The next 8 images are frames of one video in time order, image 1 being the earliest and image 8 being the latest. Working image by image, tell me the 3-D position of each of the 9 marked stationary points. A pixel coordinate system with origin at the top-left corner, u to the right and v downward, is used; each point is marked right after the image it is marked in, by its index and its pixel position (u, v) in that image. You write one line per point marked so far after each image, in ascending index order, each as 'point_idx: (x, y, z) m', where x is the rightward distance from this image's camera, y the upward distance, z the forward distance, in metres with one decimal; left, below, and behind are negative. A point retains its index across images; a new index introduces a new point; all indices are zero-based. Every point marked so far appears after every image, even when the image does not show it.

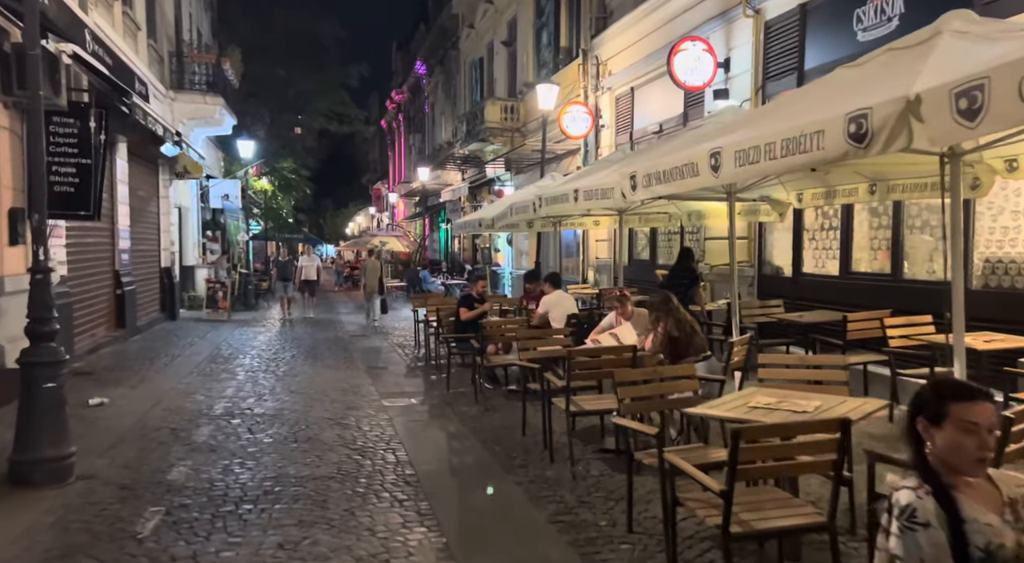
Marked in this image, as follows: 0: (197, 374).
0: (-4.4, -1.3, +11.9) m
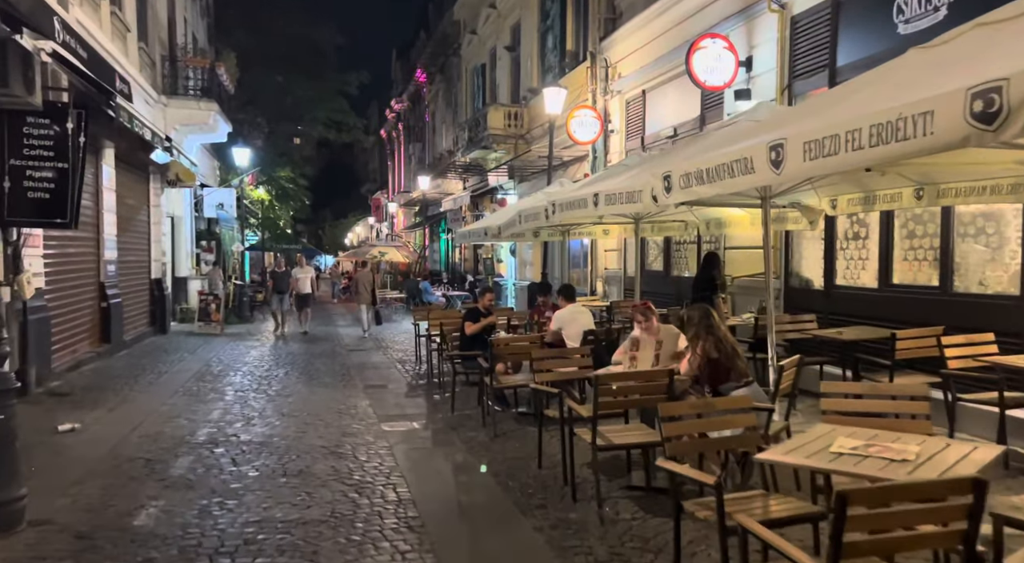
0: (-4.3, -1.5, +11.1) m
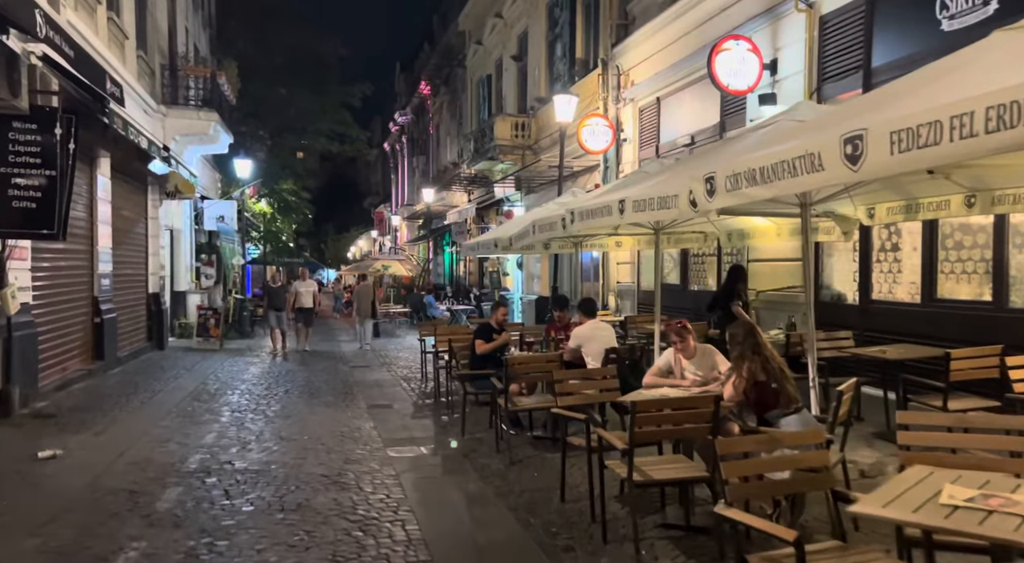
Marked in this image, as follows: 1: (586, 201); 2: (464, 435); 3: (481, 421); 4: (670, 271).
0: (-4.1, -1.6, +10.5) m
1: (+0.8, +0.8, +8.7) m
2: (-0.5, -1.6, +8.9) m
3: (-0.3, -1.6, +9.7) m
4: (+2.8, +0.1, +14.6) m
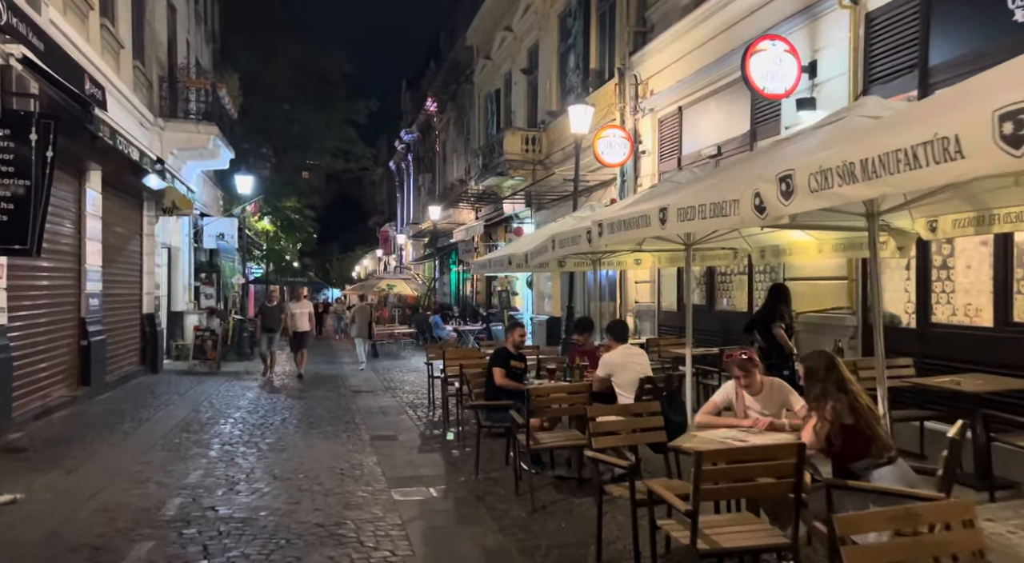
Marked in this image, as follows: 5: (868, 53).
0: (-3.9, -1.9, +9.6) m
1: (+0.9, +0.6, +7.8) m
2: (-0.3, -1.8, +8.0) m
3: (-0.1, -1.8, +8.8) m
4: (+3.0, -0.2, +13.7) m
5: (+3.8, +2.4, +9.2) m
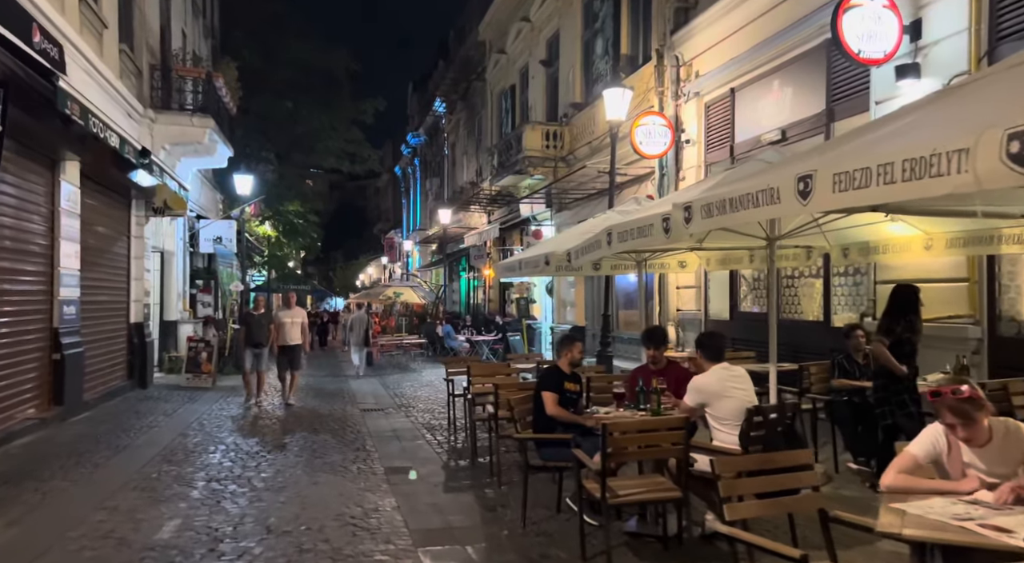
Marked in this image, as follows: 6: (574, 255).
0: (-3.5, -1.9, +7.9) m
1: (+1.4, +0.6, +6.2) m
2: (+0.1, -1.8, +6.3) m
3: (+0.3, -1.8, +7.1) m
4: (+3.4, -0.3, +12.0) m
5: (+4.2, +2.4, +7.5) m
6: (+0.7, +0.3, +9.4) m
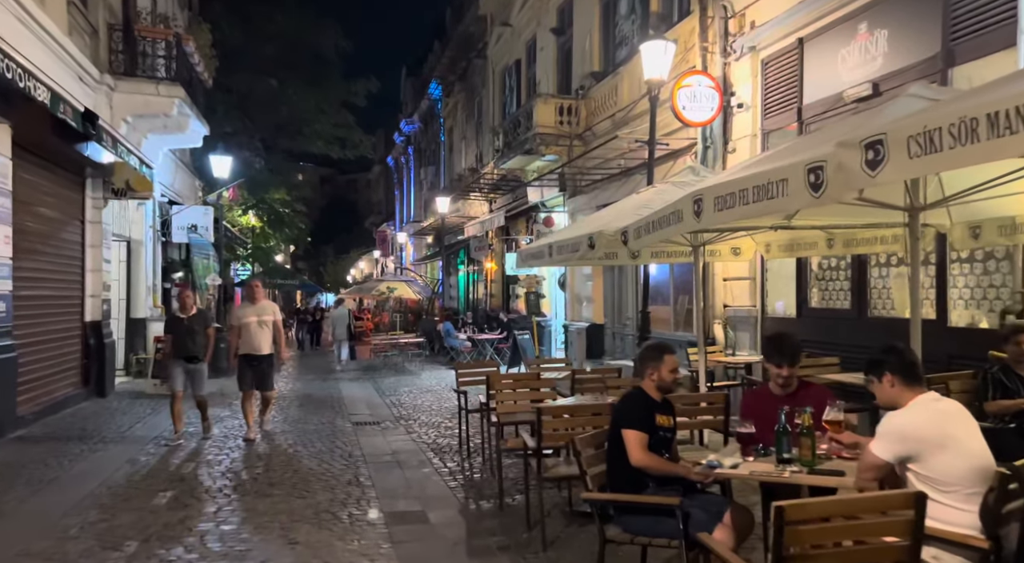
0: (-3.2, -1.8, +5.7) m
1: (+1.7, +0.7, +4.0) m
2: (+0.4, -1.7, +4.2) m
3: (+0.6, -1.7, +4.9) m
4: (+3.7, -0.1, +9.9) m
5: (+4.5, +2.5, +5.4) m
6: (+1.0, +0.4, +7.2) m
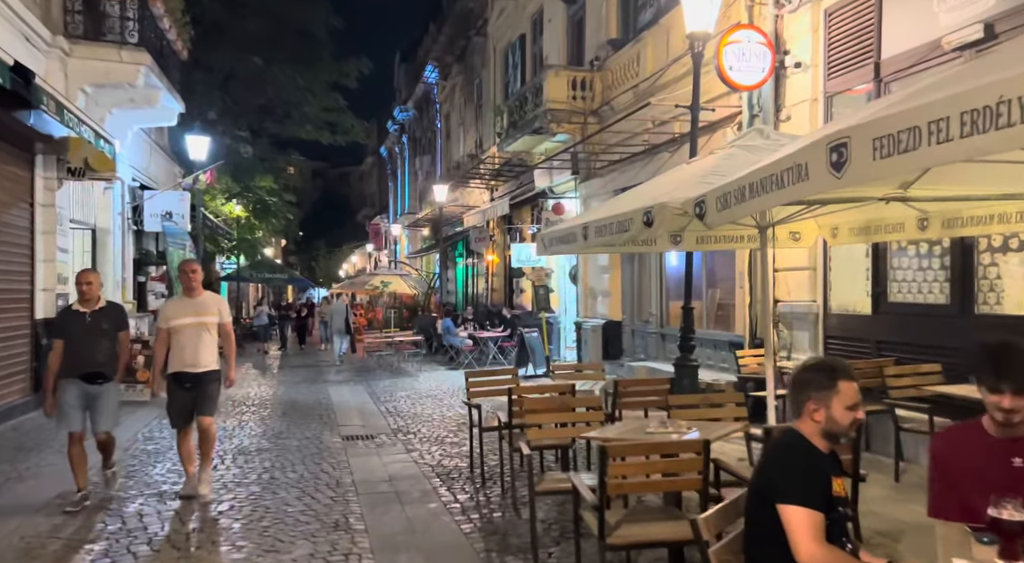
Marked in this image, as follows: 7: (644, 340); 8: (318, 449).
0: (-2.9, -1.7, +4.0) m
1: (+2.0, +0.8, +2.3) m
2: (+0.7, -1.6, +2.4) m
3: (+0.9, -1.6, +3.2) m
4: (+3.9, 0.0, +8.2) m
5: (+4.8, +2.6, +3.6) m
6: (+1.2, +0.5, +5.5) m
7: (+2.3, -1.0, +15.3) m
8: (-2.2, -1.8, +9.6) m
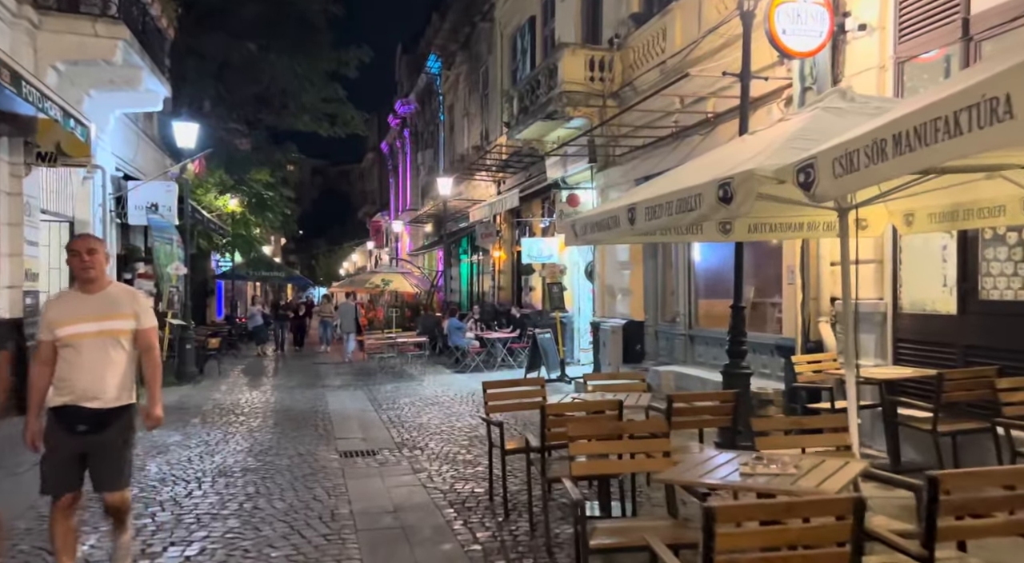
0: (-2.7, -1.7, +2.7) m
1: (+2.2, +0.8, +1.0) m
2: (+0.9, -1.6, +1.2) m
3: (+1.1, -1.6, +1.9) m
4: (+4.2, 0.0, +6.9) m
5: (+5.0, +2.6, +2.4) m
6: (+1.4, +0.5, +4.2) m
7: (+2.6, -1.0, +14.0) m
8: (-2.0, -1.8, +8.3) m
